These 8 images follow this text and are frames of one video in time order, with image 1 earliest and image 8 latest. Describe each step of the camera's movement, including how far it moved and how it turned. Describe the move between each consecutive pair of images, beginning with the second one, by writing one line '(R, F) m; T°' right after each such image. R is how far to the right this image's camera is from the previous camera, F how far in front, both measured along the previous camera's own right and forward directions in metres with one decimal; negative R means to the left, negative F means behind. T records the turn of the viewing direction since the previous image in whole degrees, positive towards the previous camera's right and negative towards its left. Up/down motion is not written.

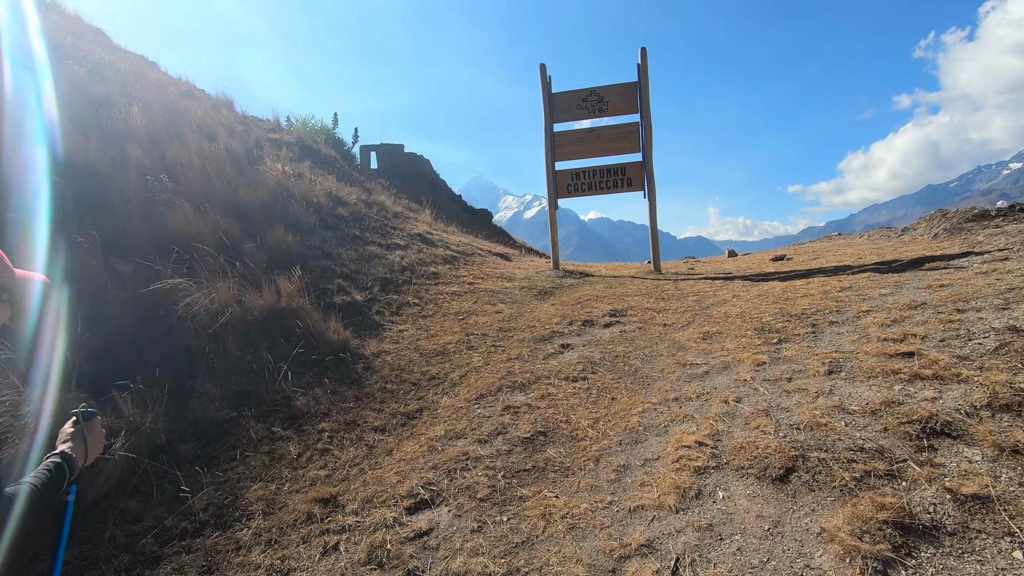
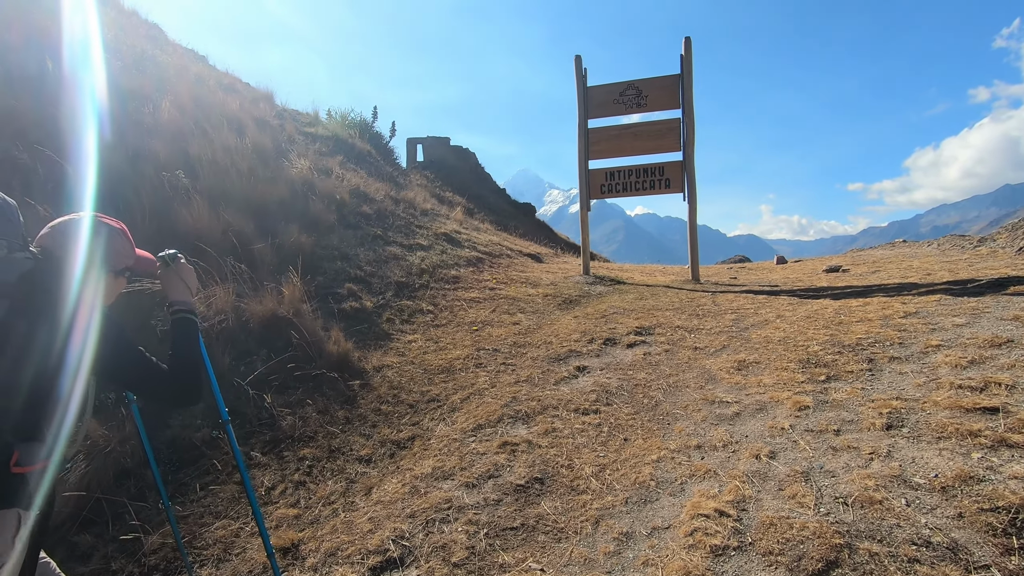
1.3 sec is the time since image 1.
(+0.3, +0.4) m; -5°
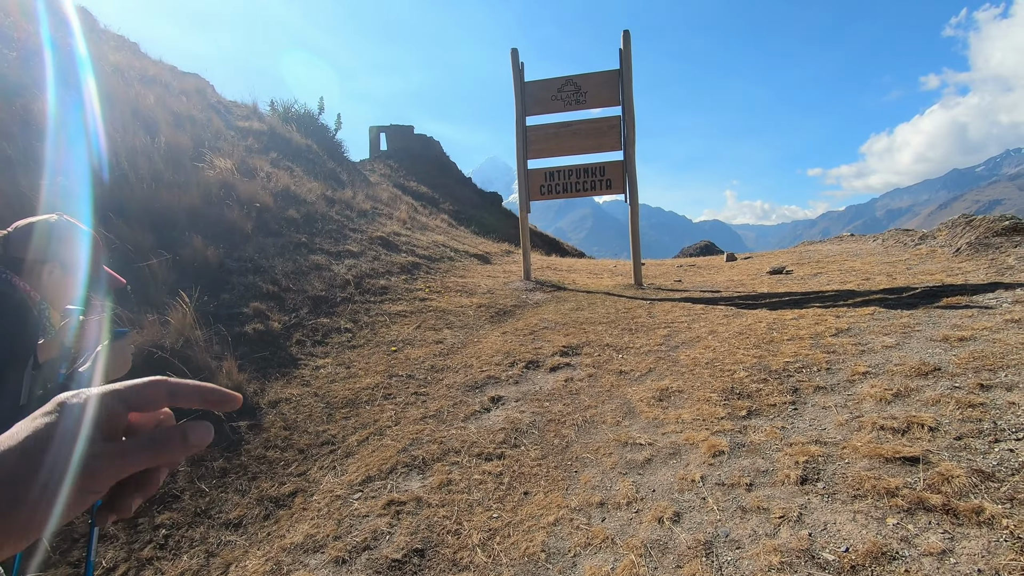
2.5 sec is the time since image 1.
(+0.5, +0.4) m; +3°
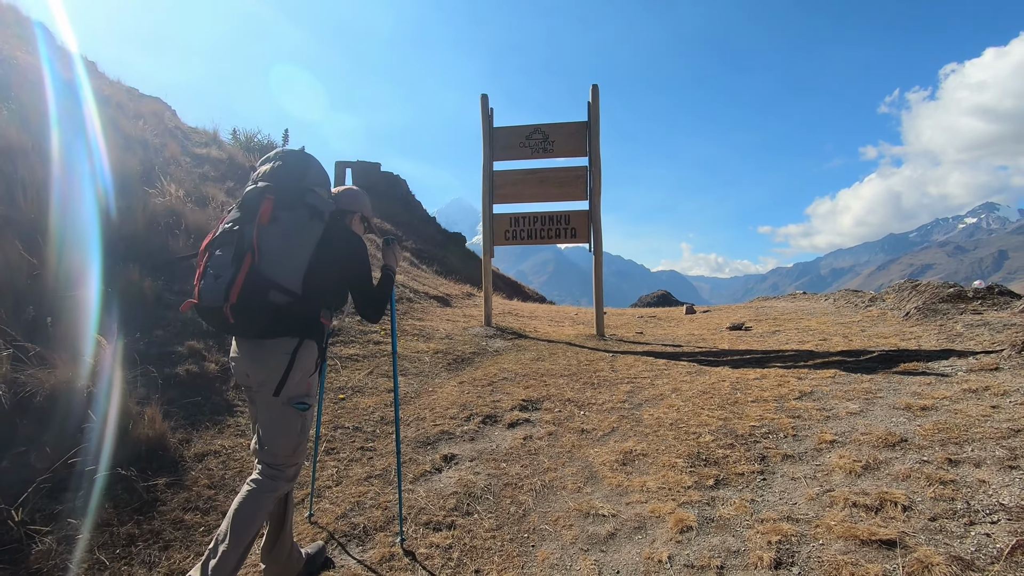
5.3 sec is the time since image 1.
(0.0, +0.2) m; +4°
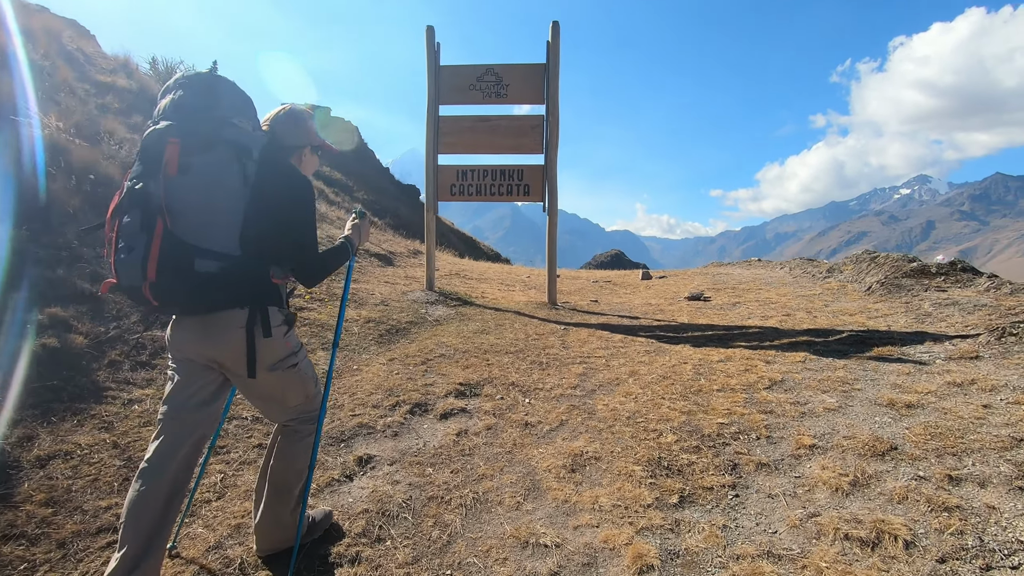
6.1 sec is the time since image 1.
(+0.1, +0.7) m; +5°
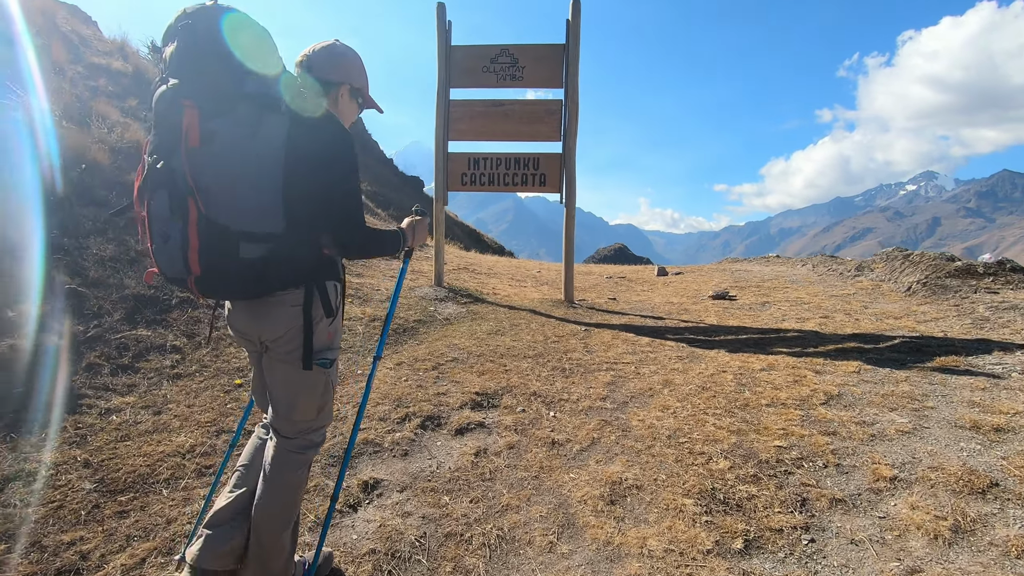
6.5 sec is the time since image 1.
(-0.2, +0.4) m; 0°
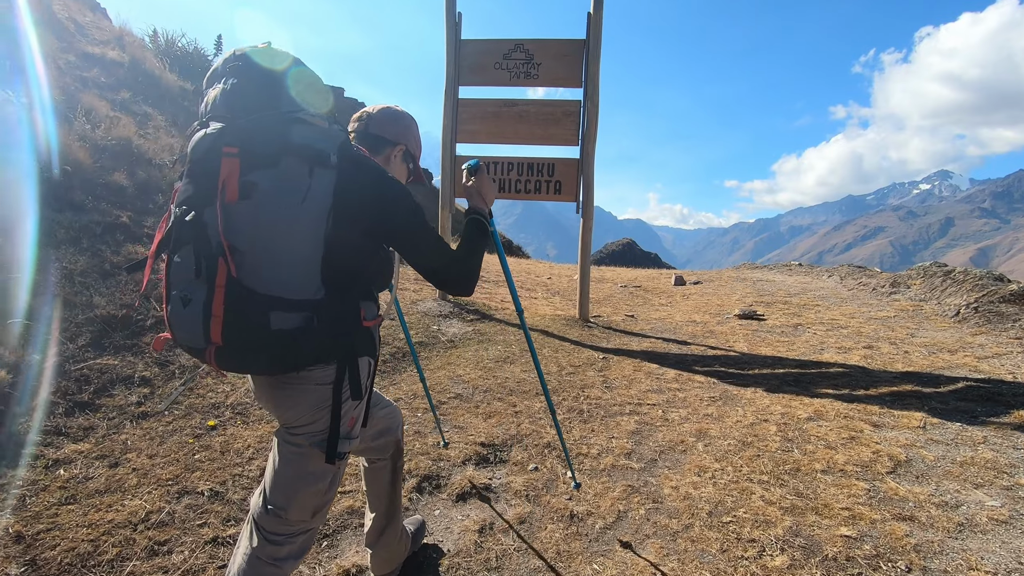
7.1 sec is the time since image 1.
(0.0, +0.5) m; -1°
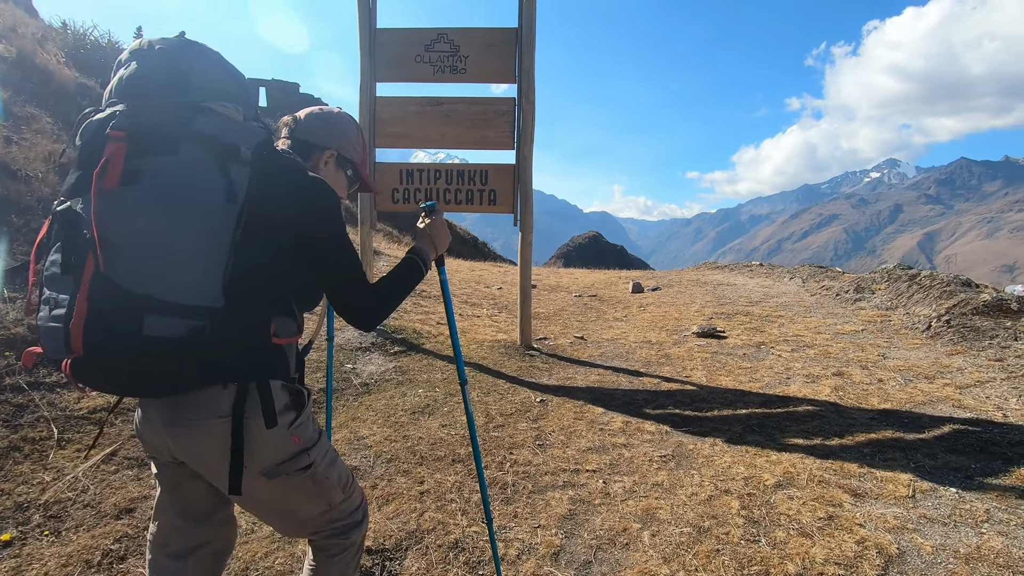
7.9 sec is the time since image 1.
(+0.4, +0.7) m; +3°
